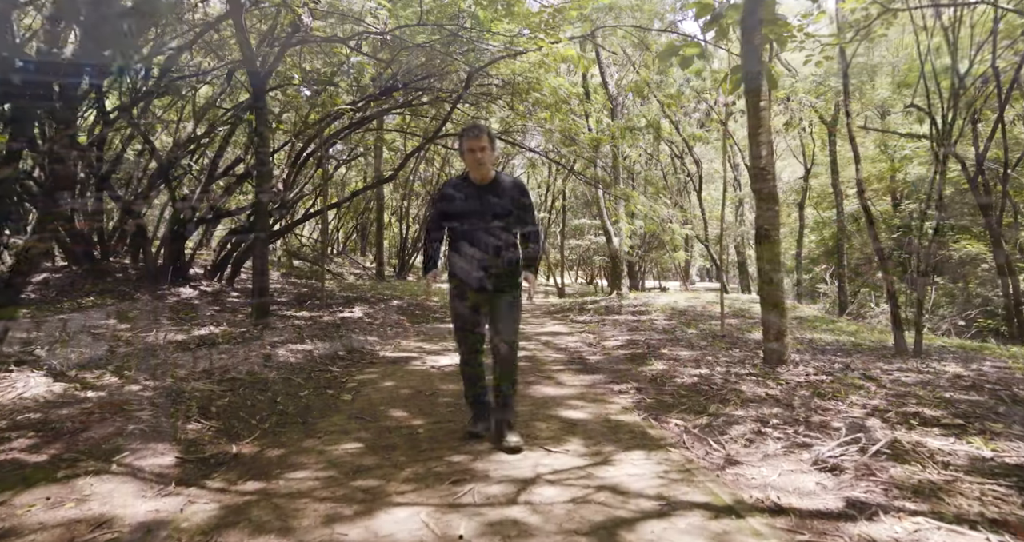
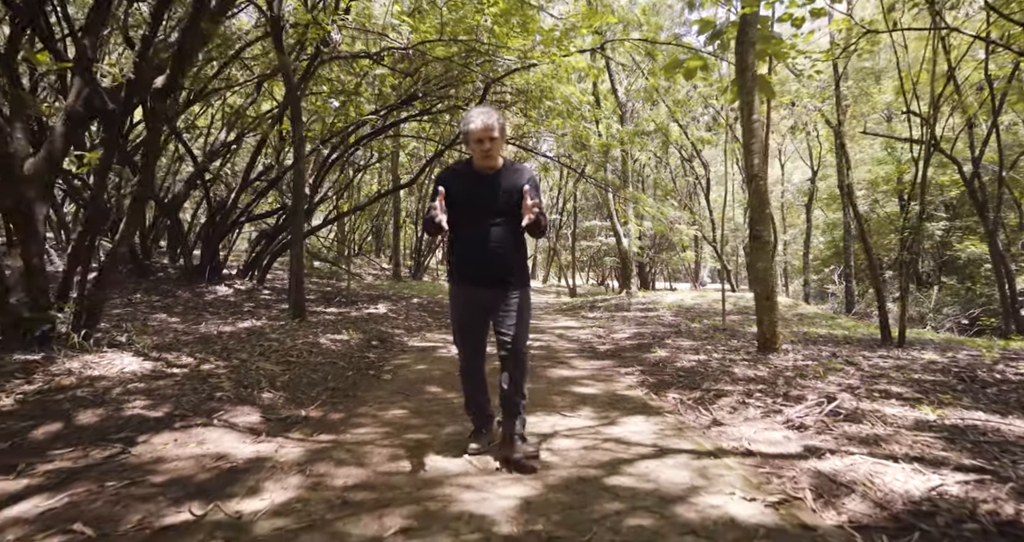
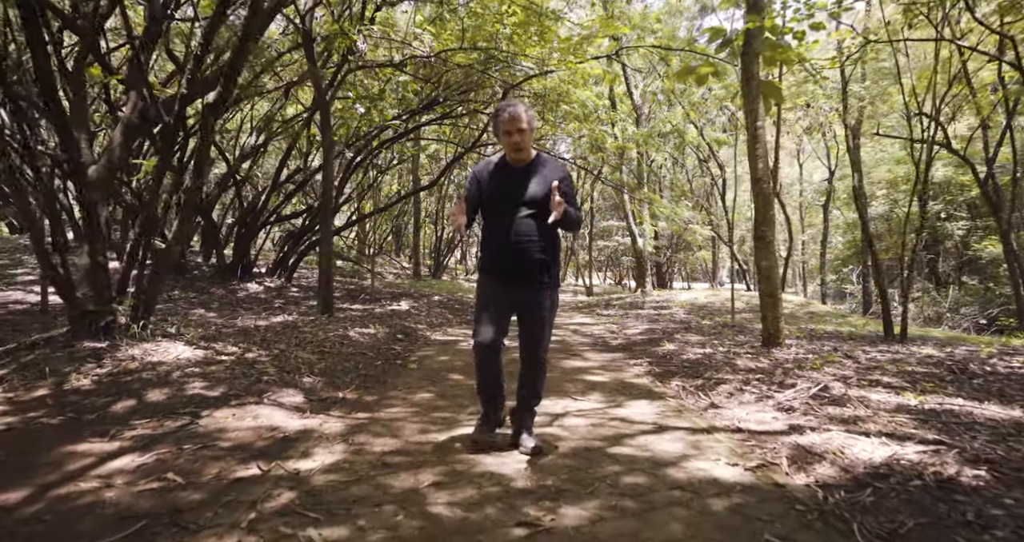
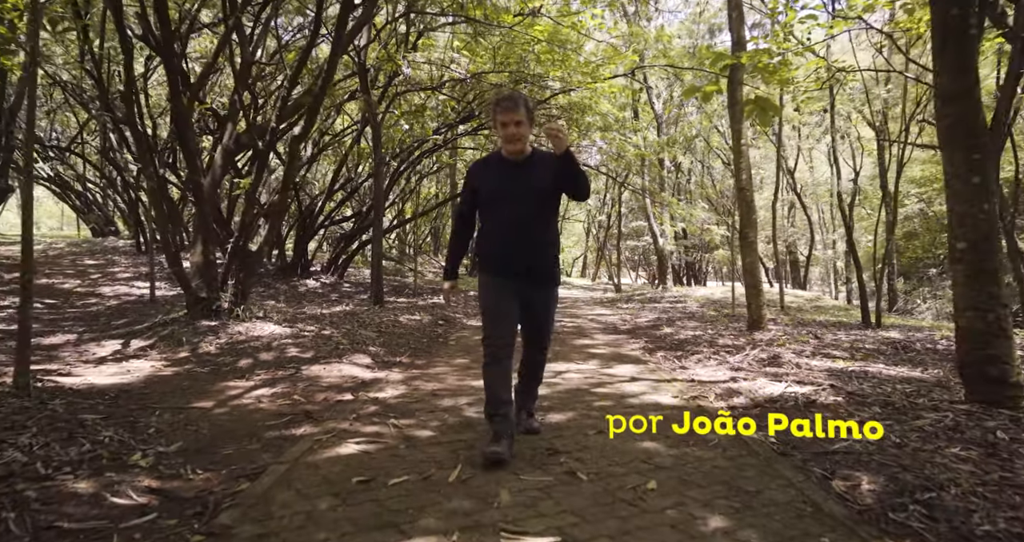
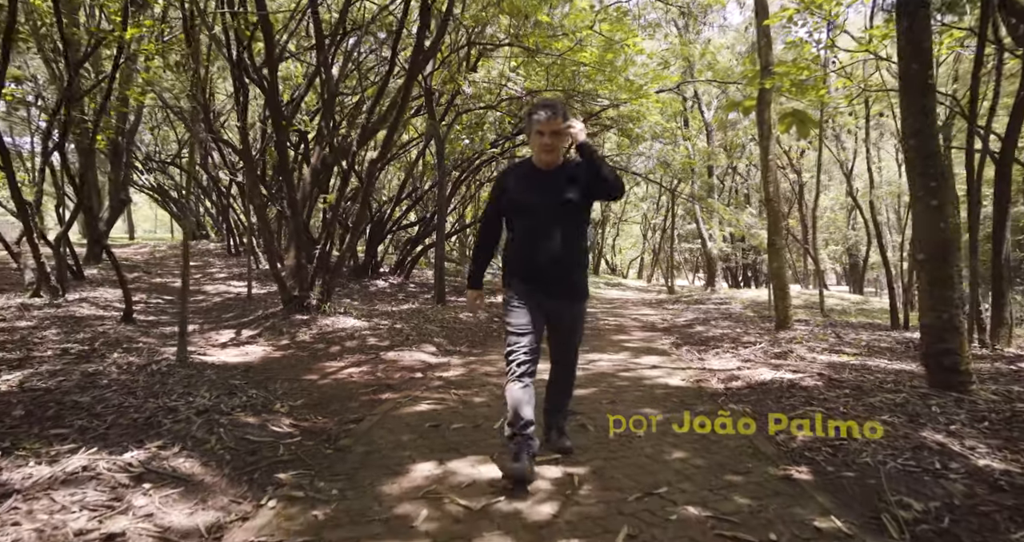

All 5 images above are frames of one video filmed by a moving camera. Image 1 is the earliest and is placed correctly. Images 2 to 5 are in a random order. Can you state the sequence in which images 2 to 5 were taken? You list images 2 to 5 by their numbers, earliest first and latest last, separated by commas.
2, 3, 4, 5
